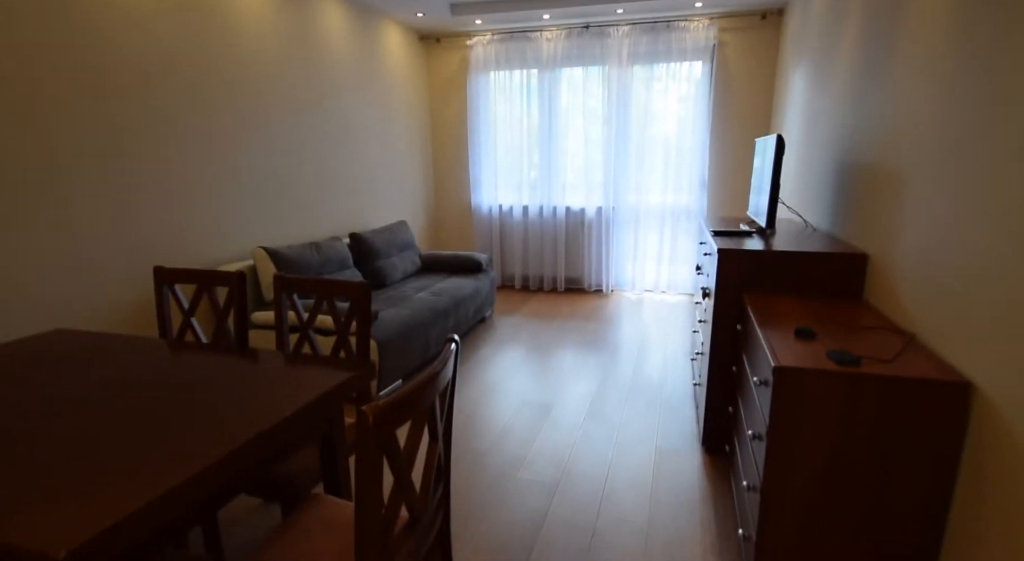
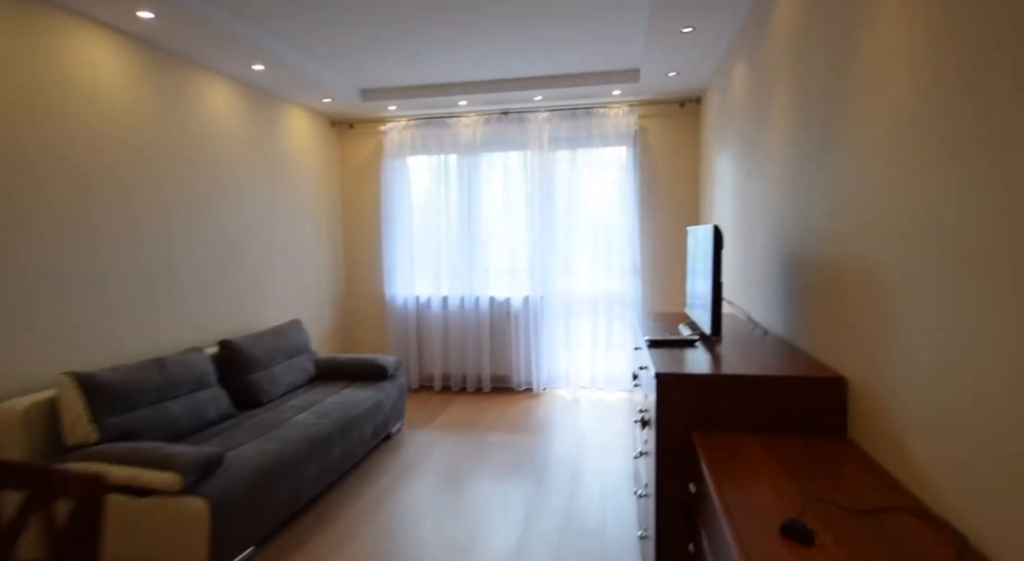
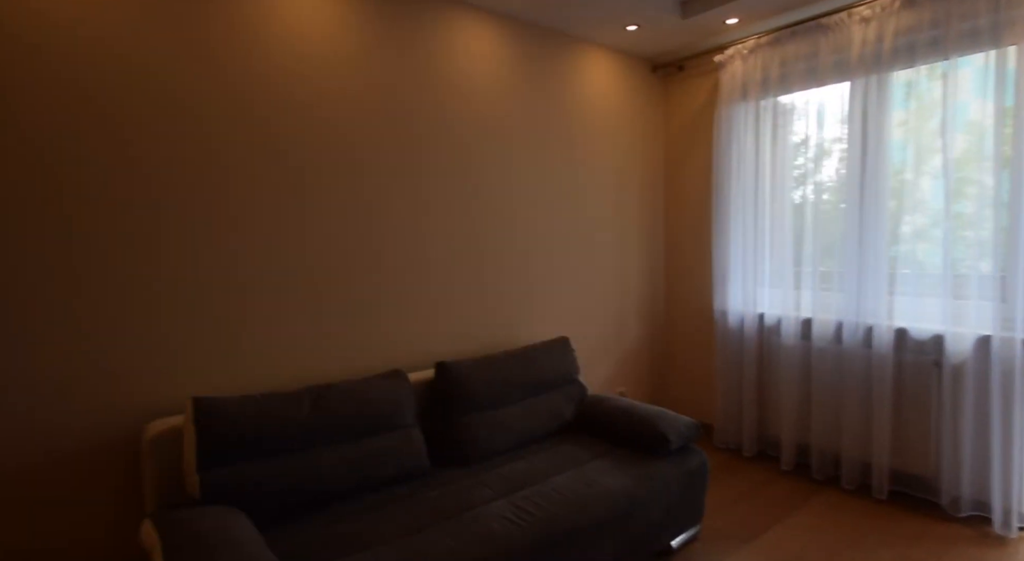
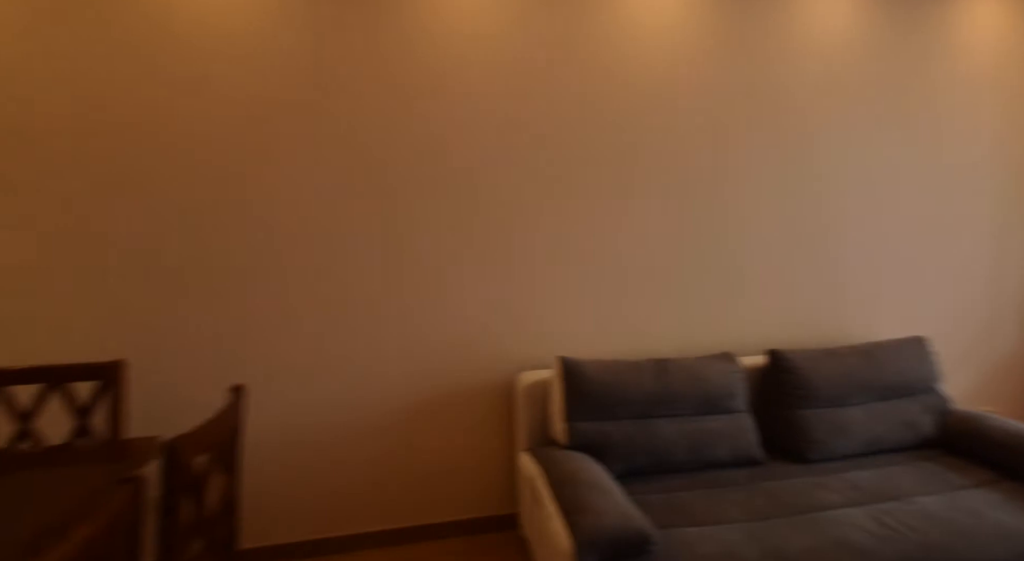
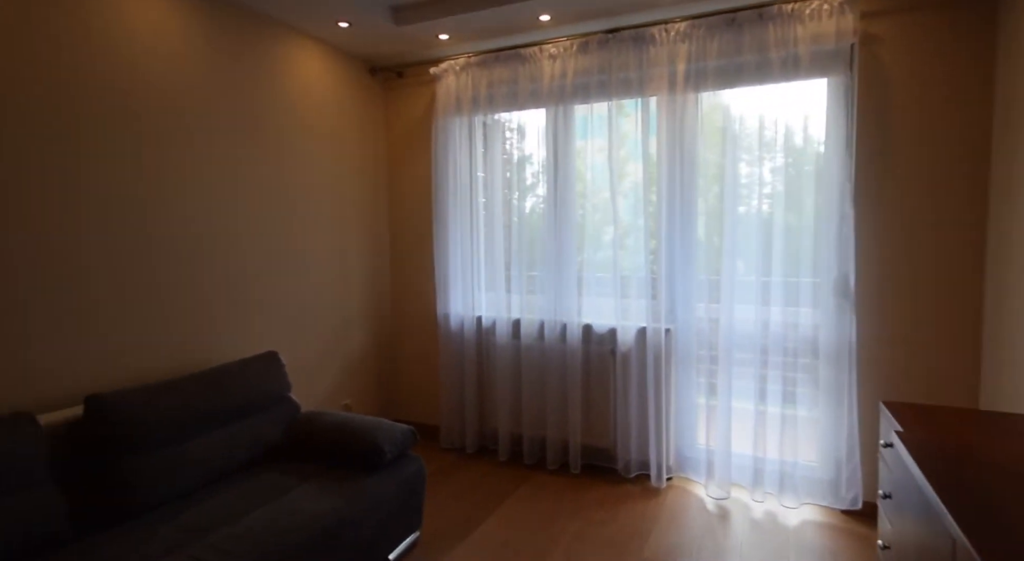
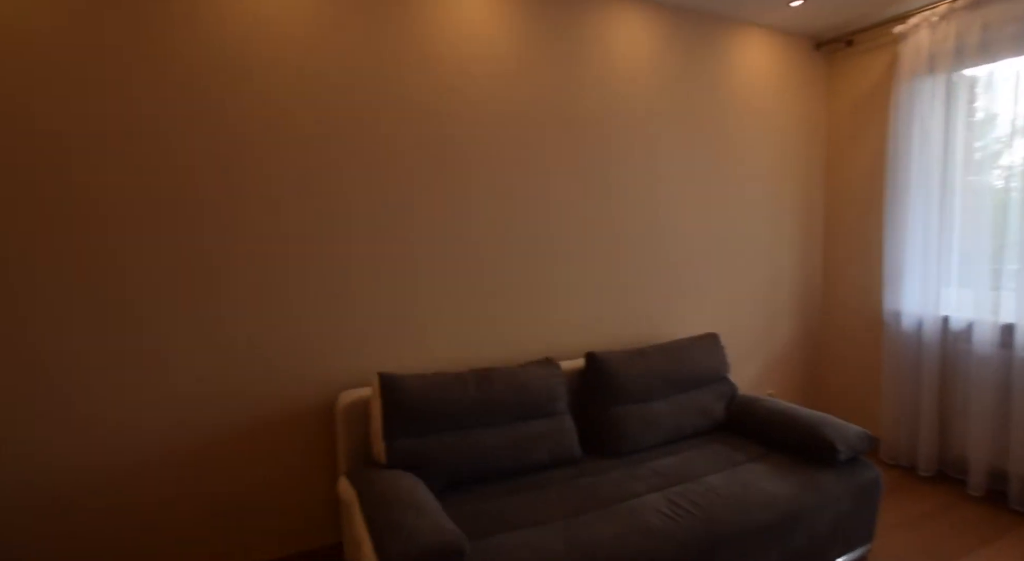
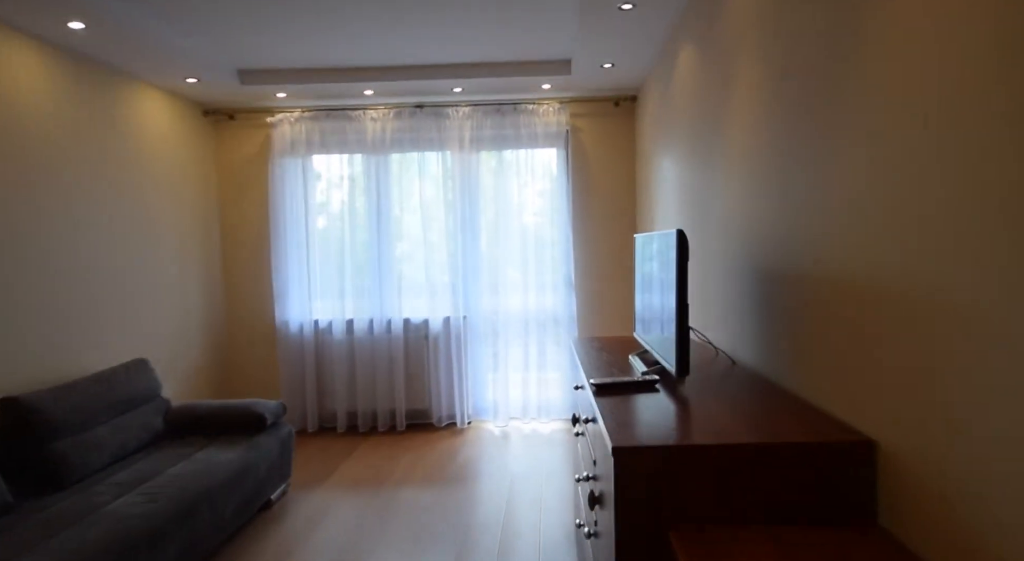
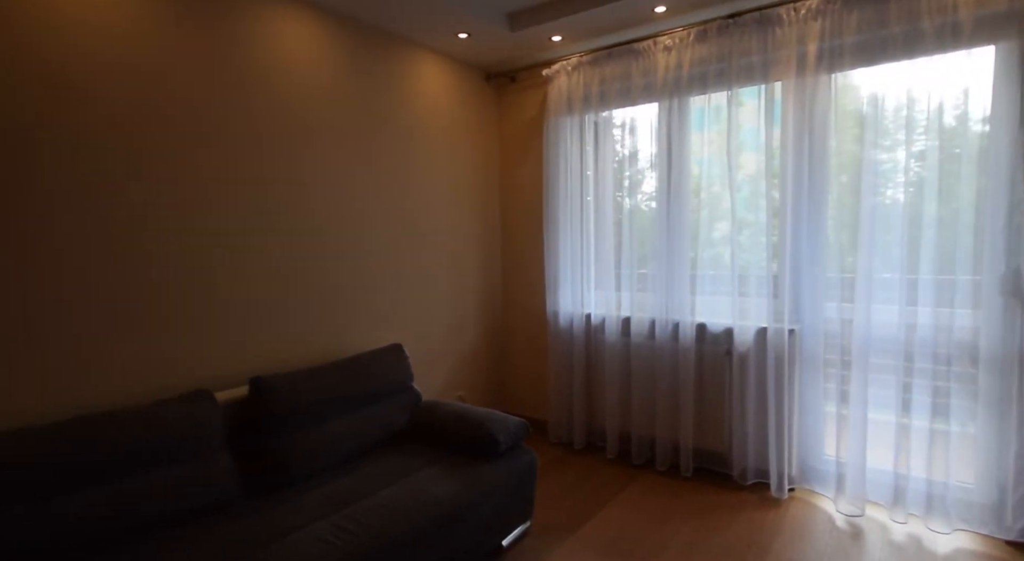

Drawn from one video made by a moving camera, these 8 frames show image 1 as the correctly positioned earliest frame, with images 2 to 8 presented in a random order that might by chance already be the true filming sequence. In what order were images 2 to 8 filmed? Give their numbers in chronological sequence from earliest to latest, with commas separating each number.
2, 7, 5, 8, 3, 6, 4
